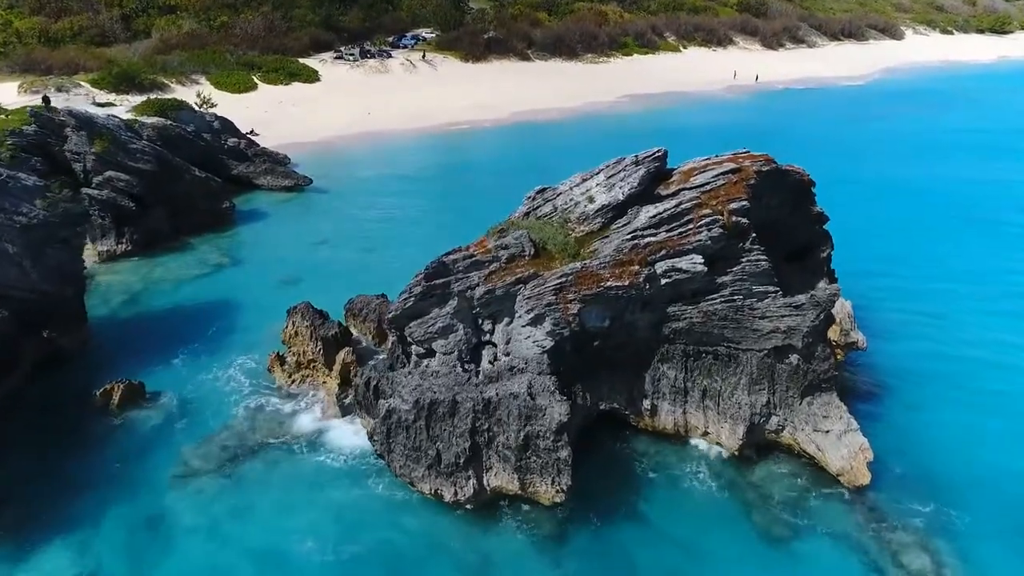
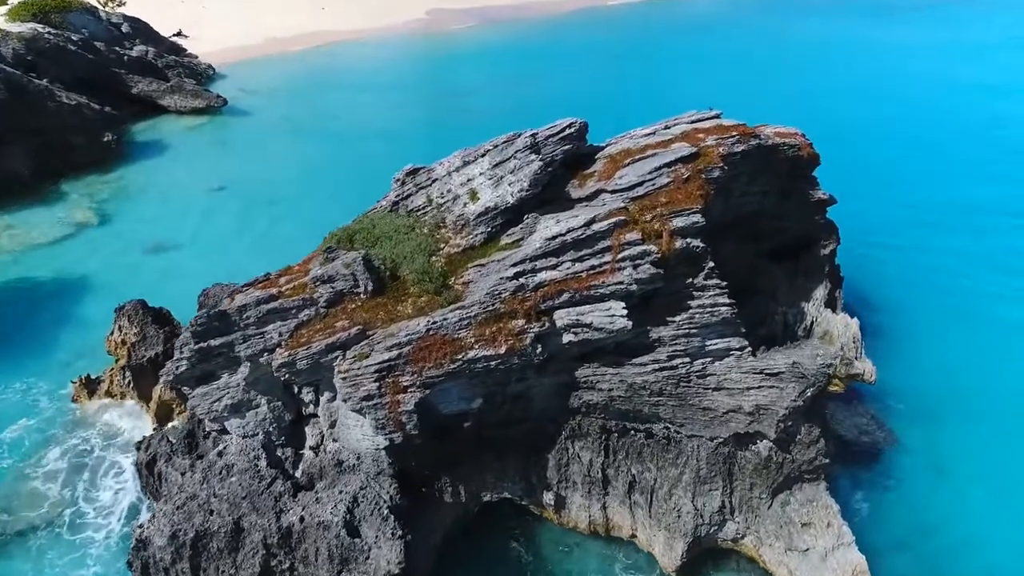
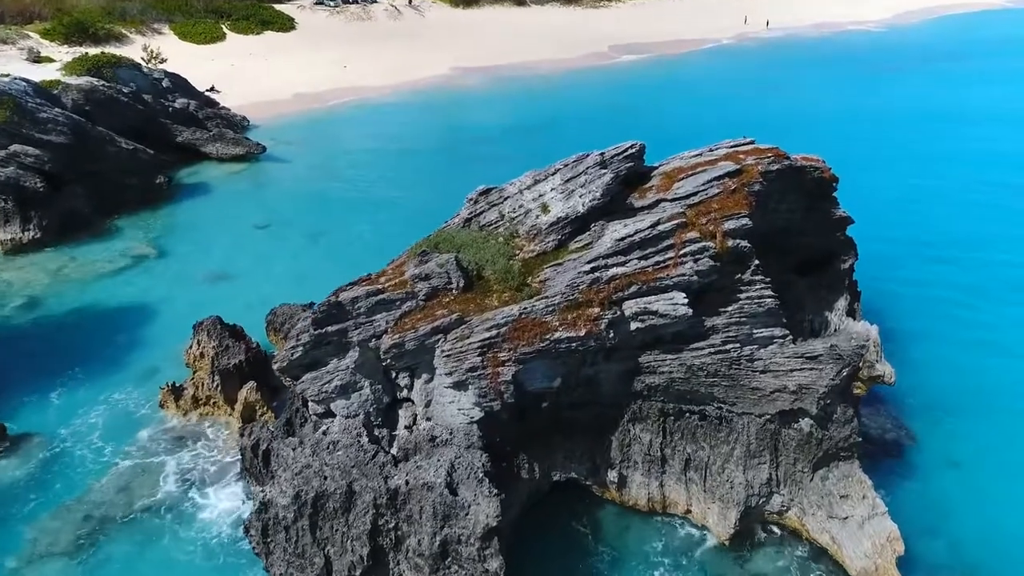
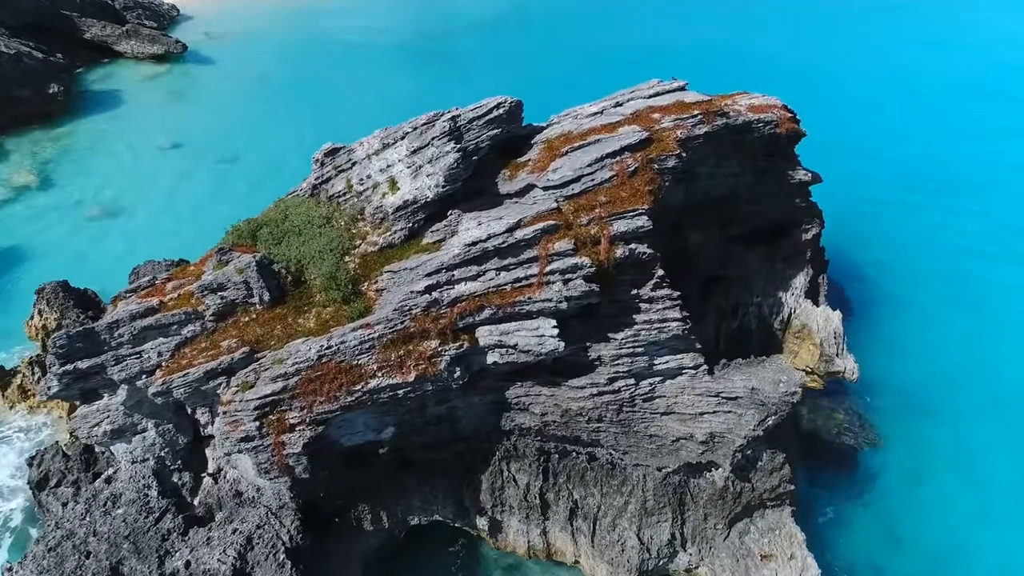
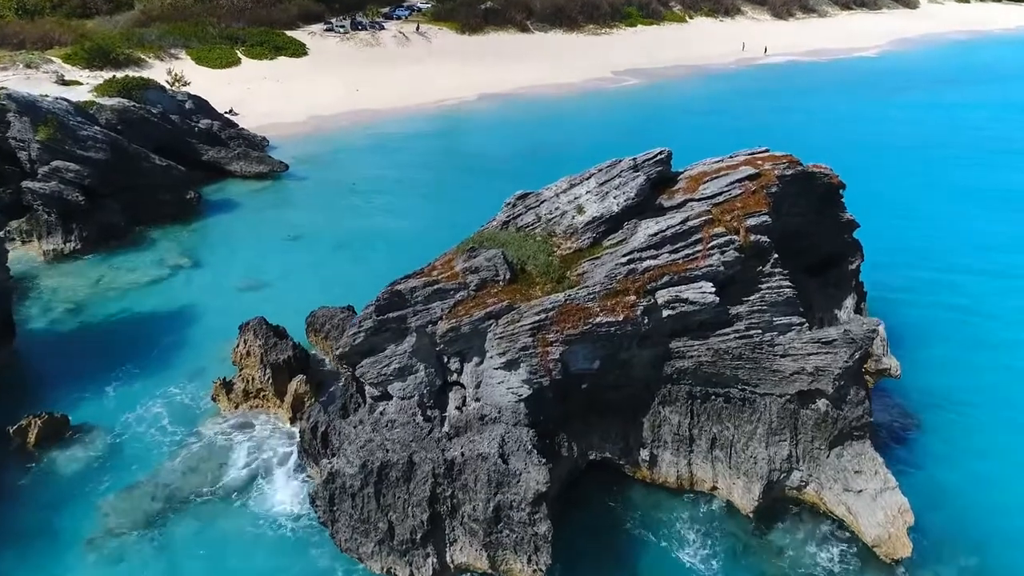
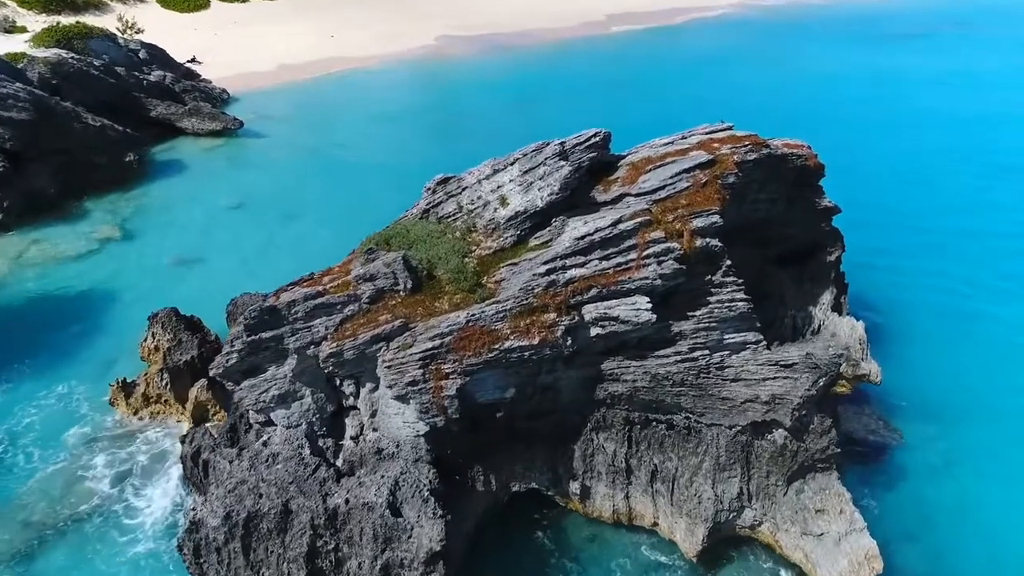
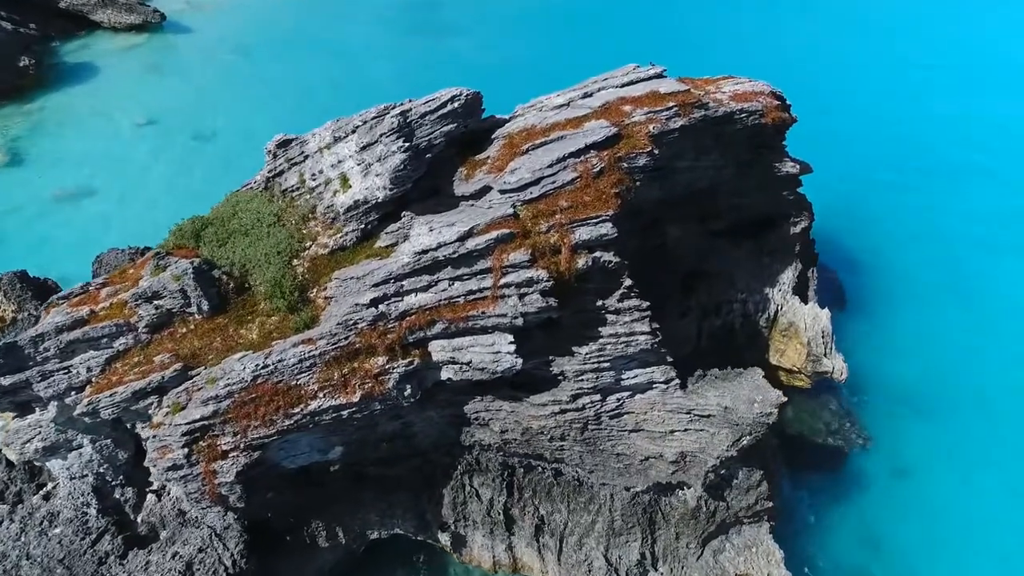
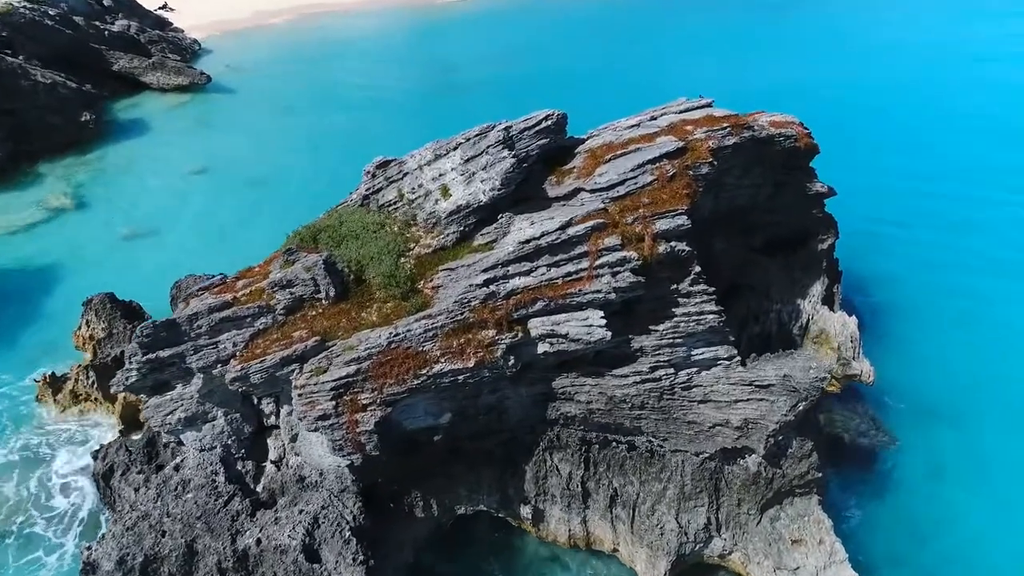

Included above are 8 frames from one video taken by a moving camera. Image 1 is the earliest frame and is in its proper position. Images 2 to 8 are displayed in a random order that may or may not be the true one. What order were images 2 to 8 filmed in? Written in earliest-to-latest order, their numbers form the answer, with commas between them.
5, 3, 6, 2, 8, 4, 7
